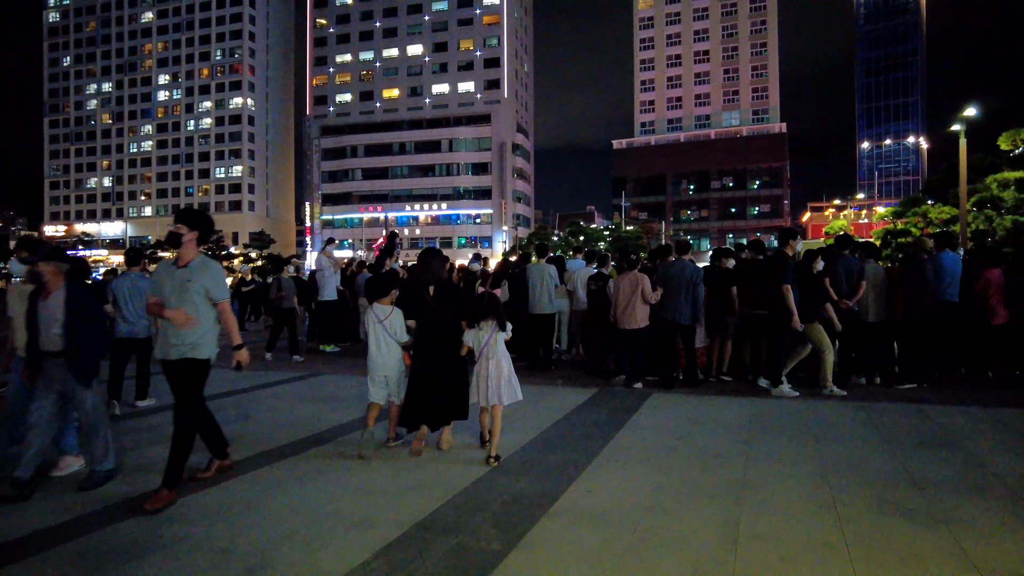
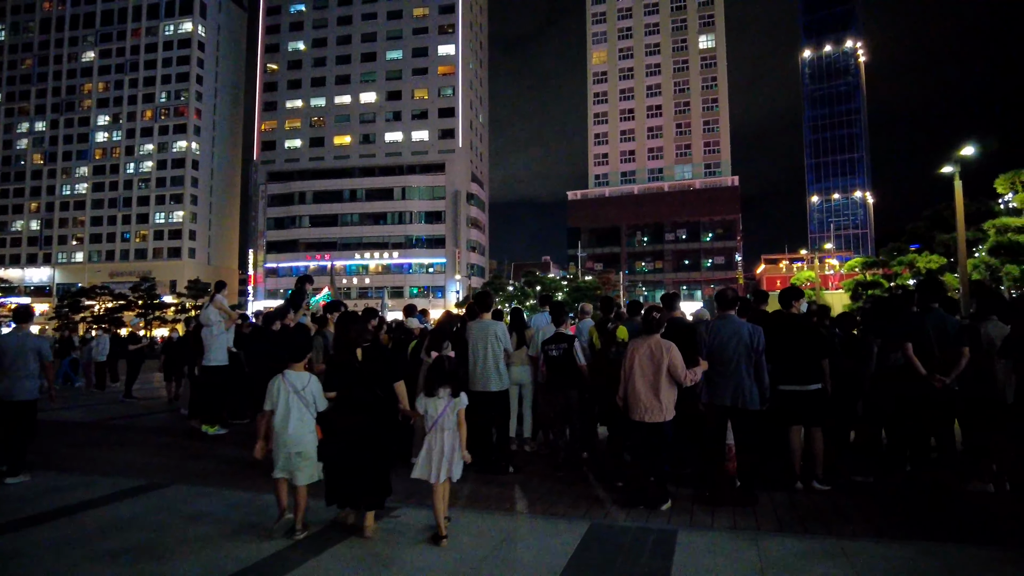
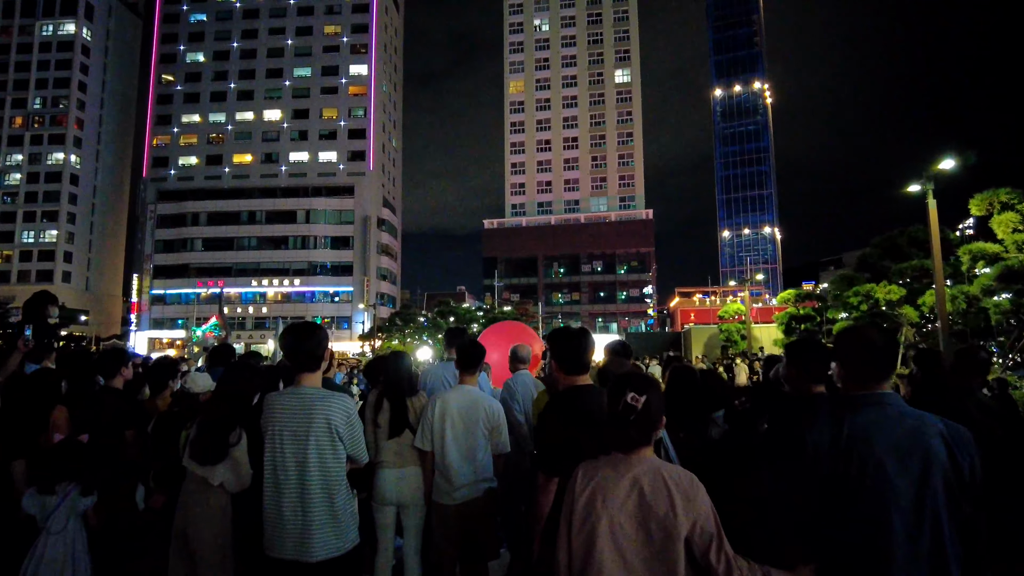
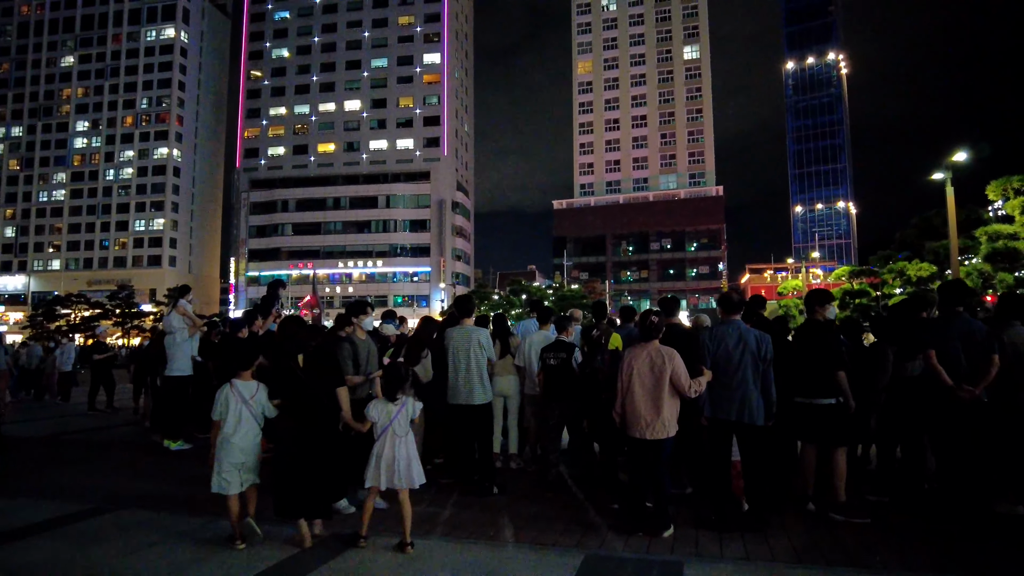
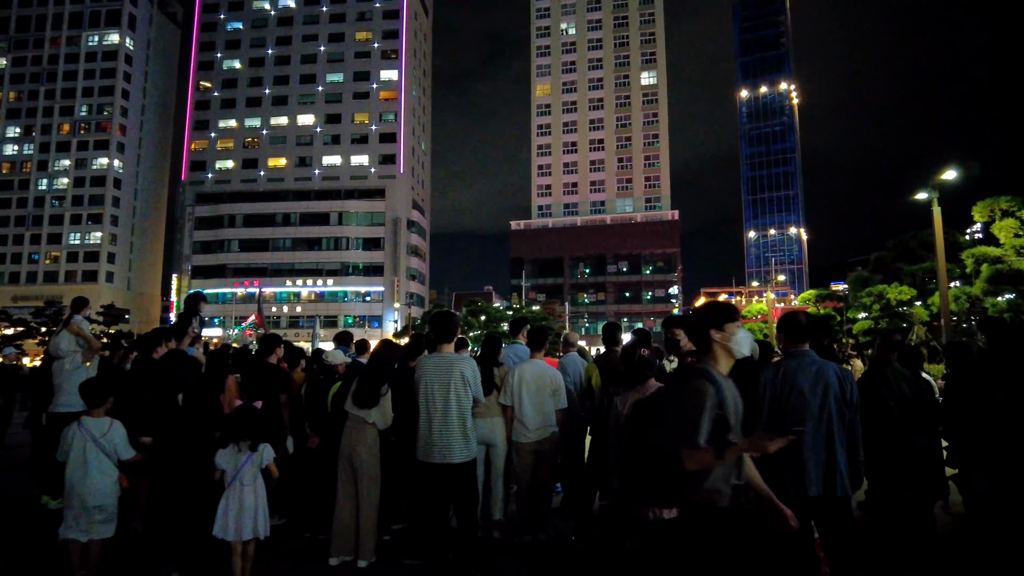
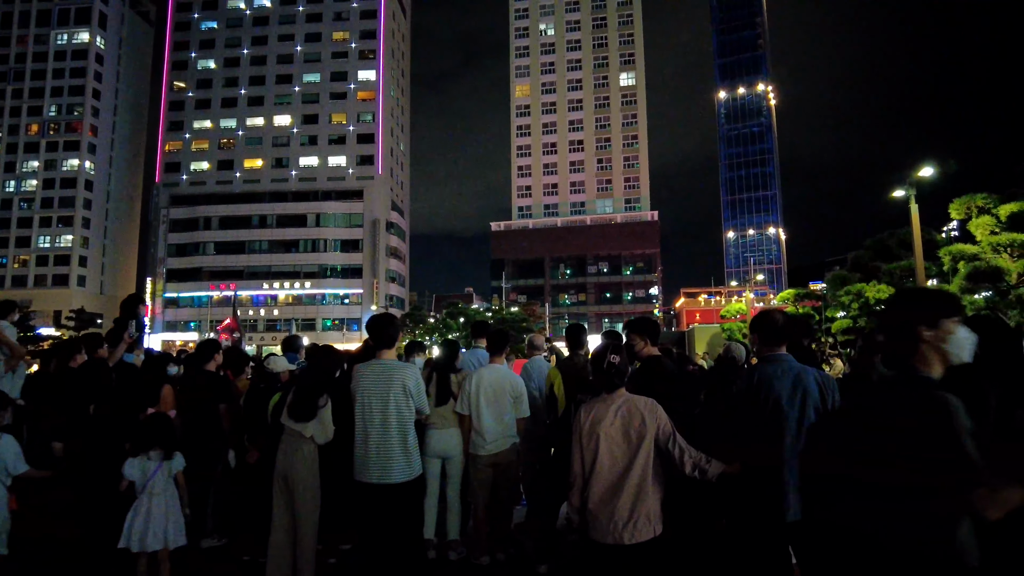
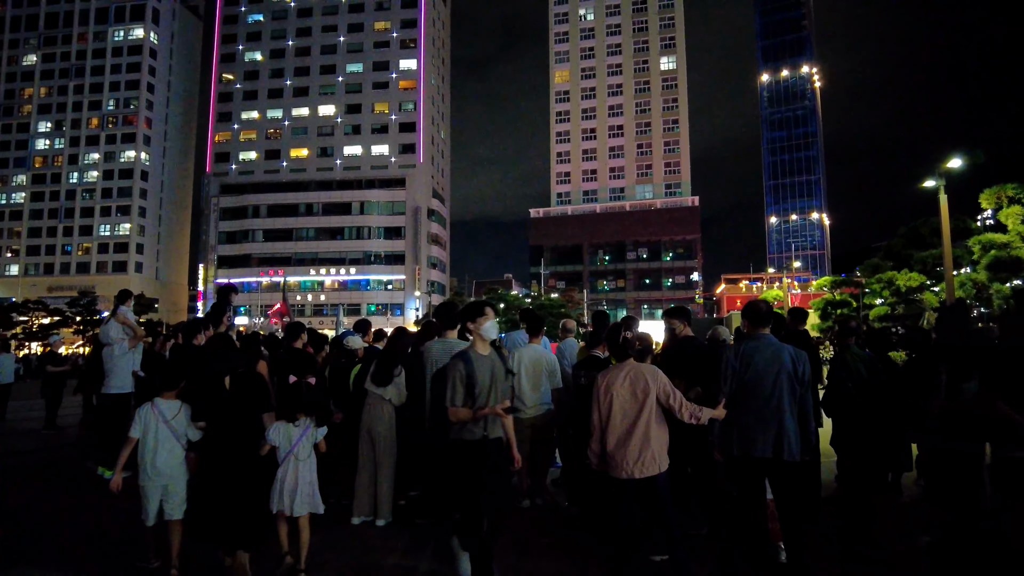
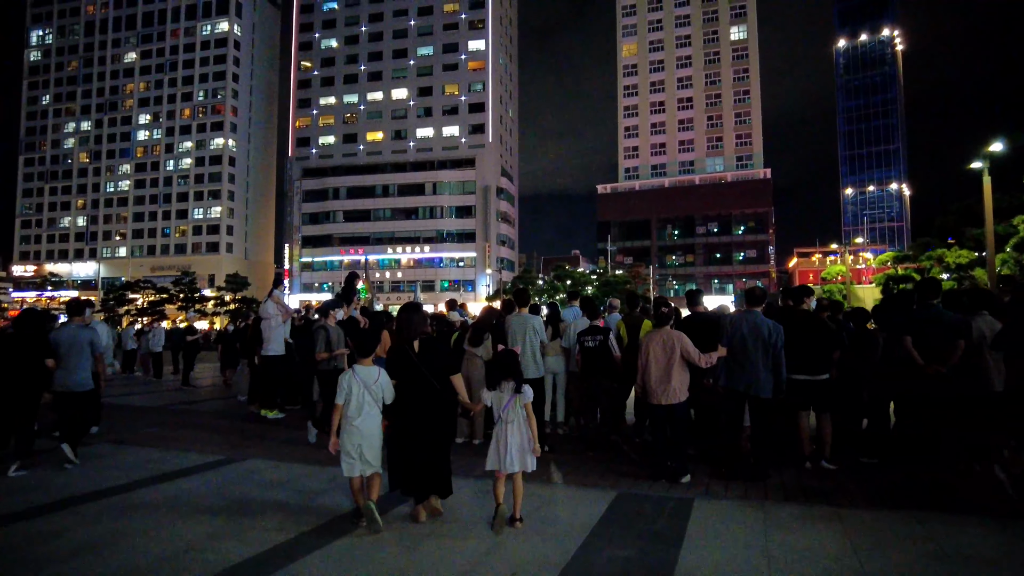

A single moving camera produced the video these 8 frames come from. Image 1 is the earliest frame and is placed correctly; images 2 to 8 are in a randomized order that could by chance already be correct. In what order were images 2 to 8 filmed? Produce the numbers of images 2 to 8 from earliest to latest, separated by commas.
8, 2, 4, 7, 5, 6, 3
